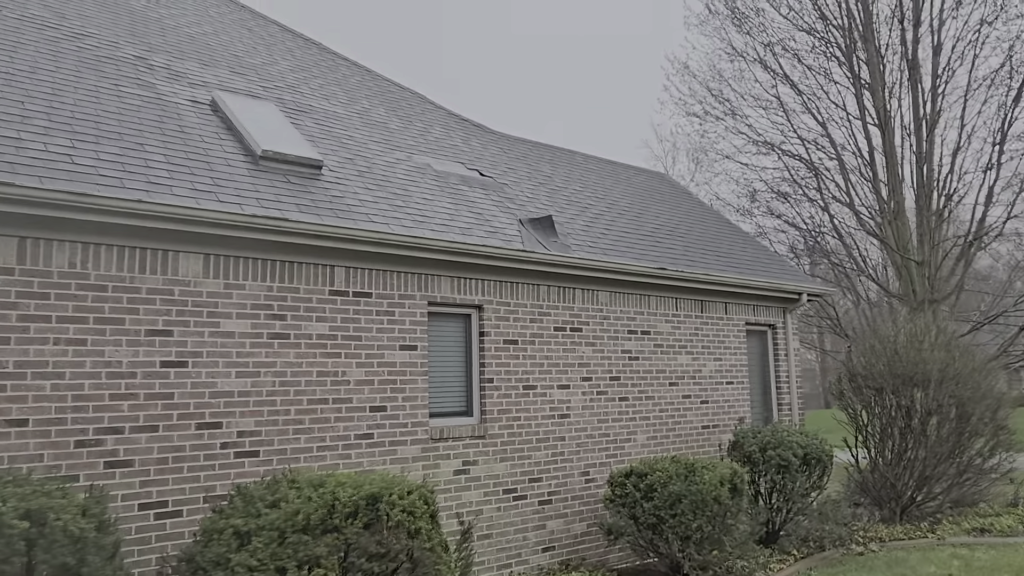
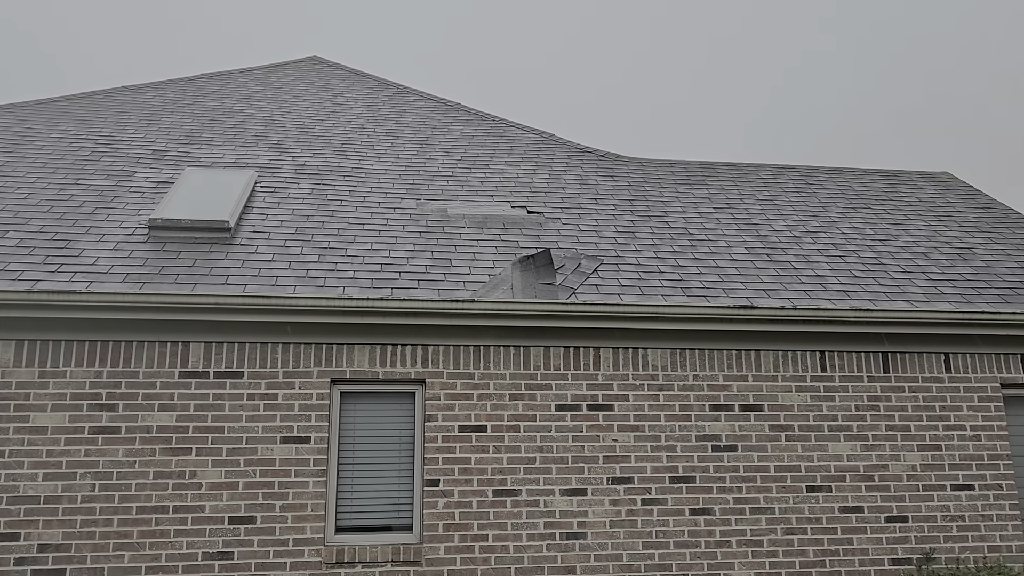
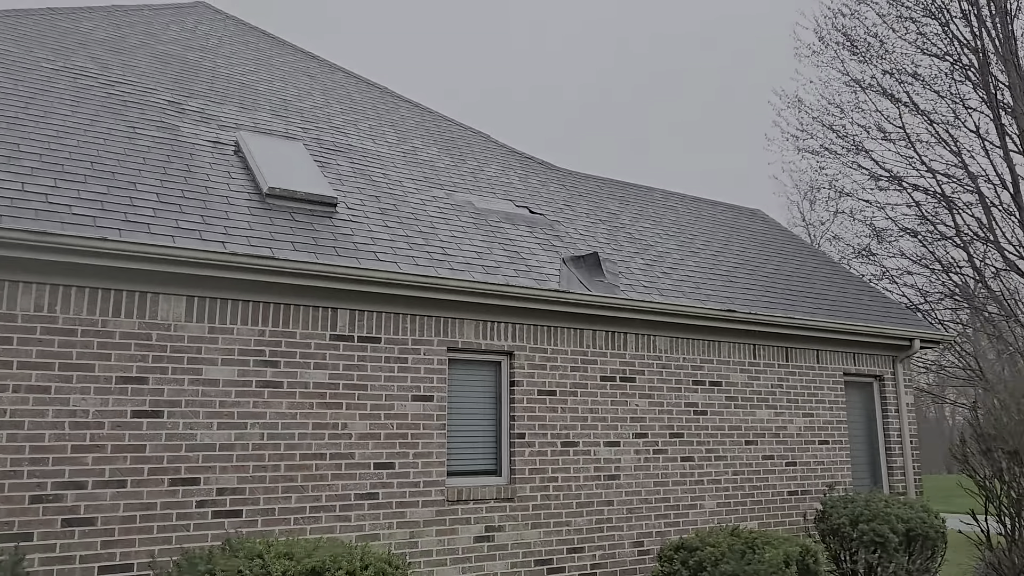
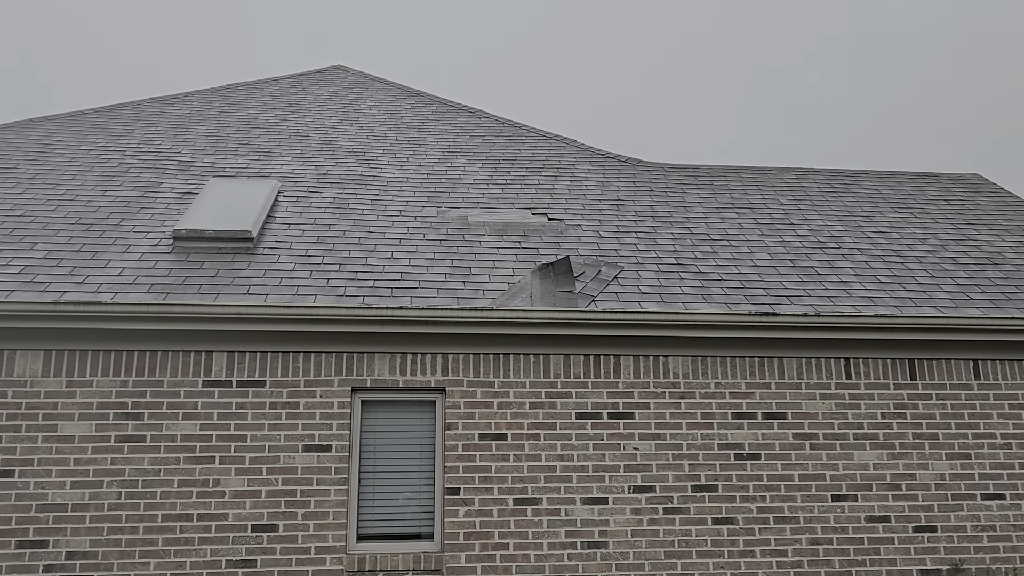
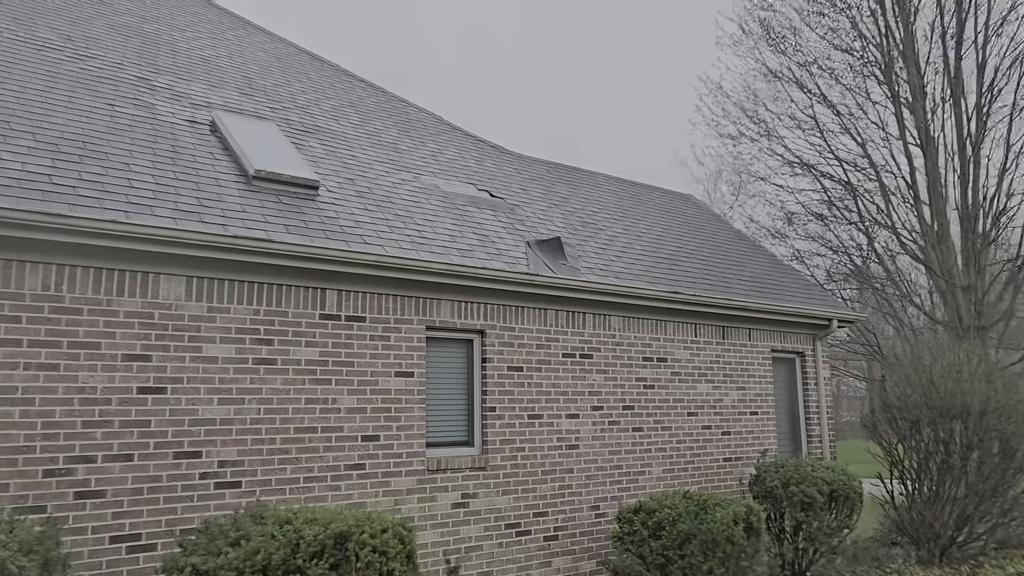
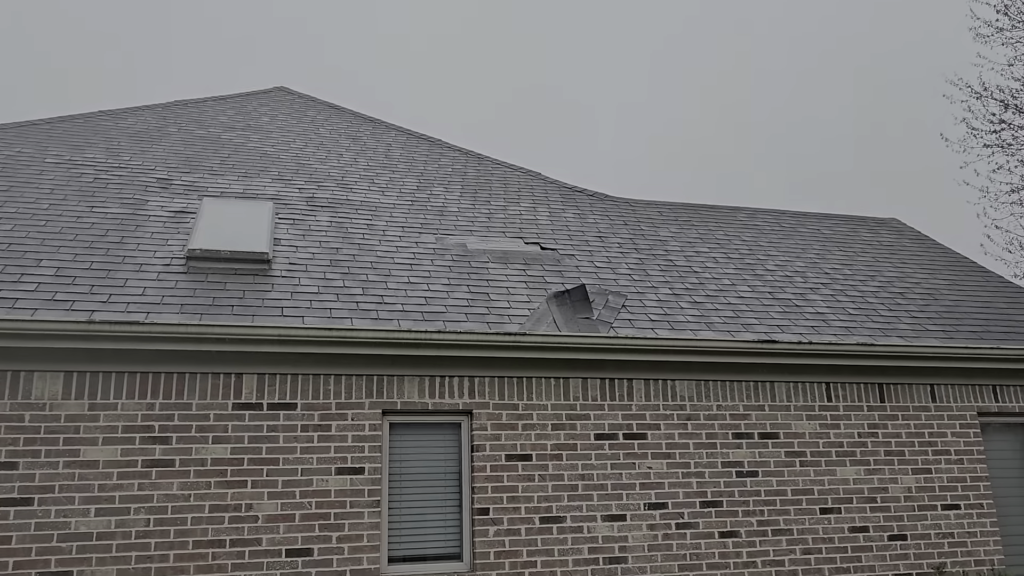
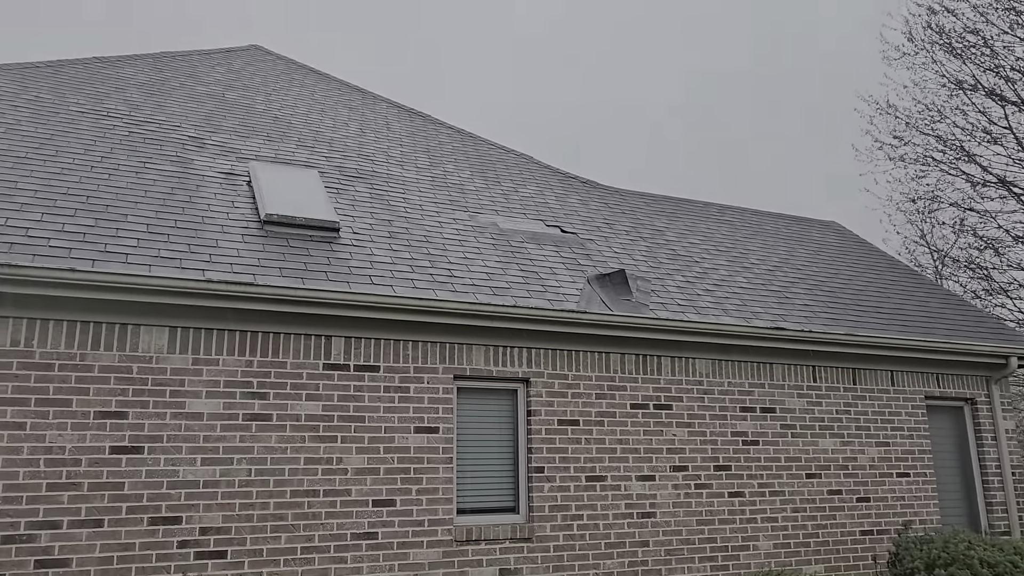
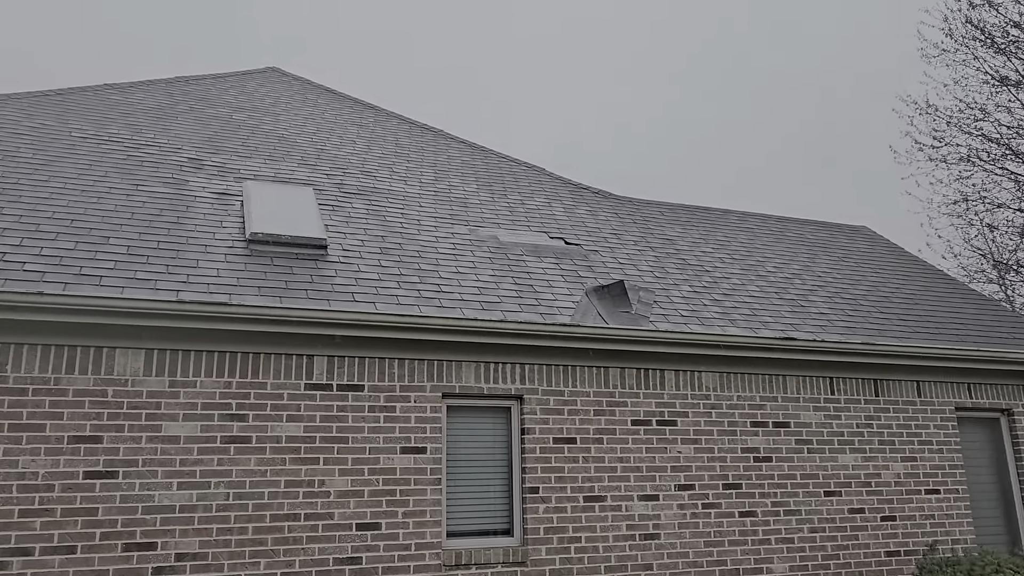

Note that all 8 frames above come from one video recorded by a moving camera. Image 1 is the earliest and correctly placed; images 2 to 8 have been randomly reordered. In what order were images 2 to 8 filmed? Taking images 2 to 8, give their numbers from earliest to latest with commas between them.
5, 3, 7, 8, 6, 2, 4
